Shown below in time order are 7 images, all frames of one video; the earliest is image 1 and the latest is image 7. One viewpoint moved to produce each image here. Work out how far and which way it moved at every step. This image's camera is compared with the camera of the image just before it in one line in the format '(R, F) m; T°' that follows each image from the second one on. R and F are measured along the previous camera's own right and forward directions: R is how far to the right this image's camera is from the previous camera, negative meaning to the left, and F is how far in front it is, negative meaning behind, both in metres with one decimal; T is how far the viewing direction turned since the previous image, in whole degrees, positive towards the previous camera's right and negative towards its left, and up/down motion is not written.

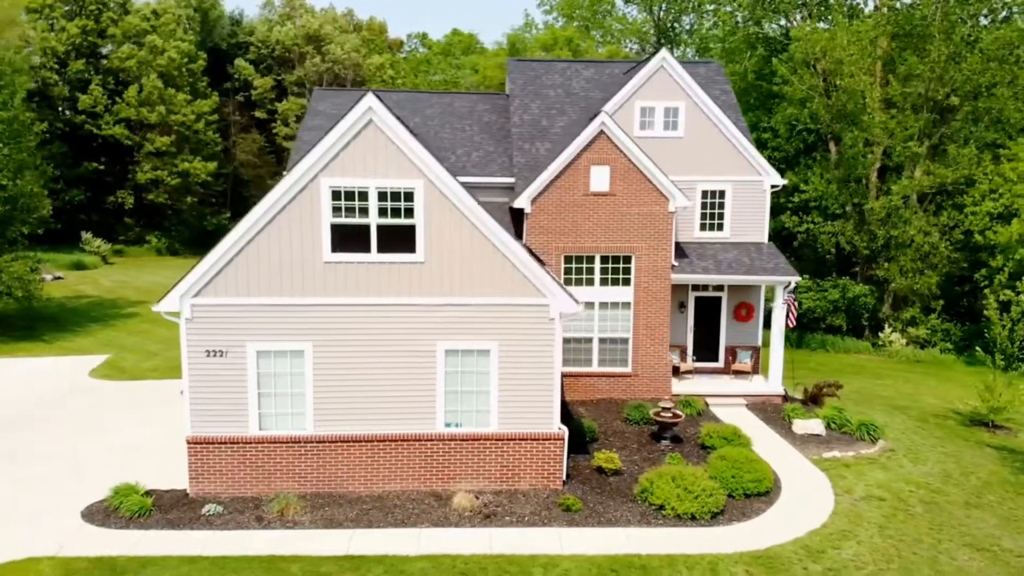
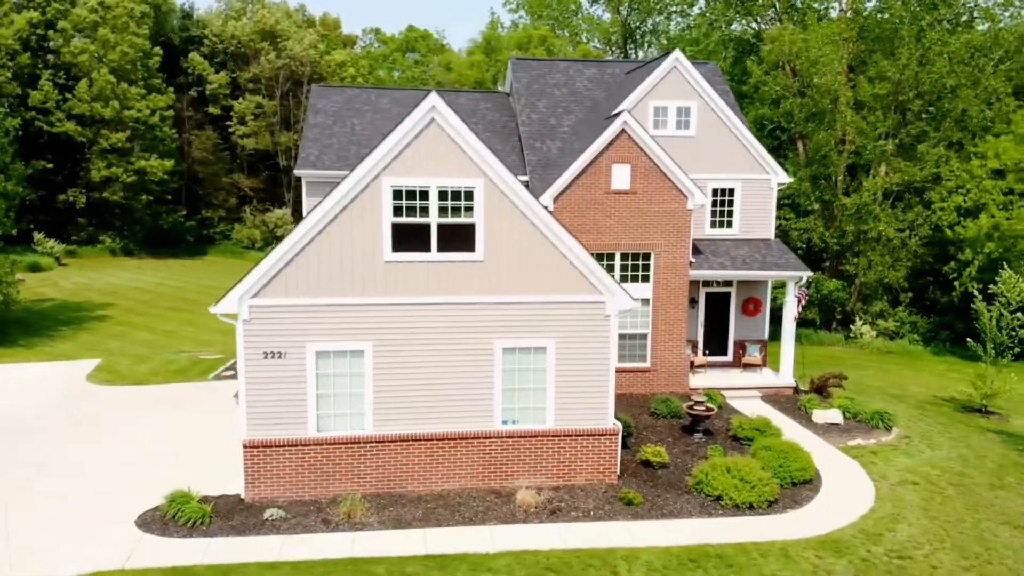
(-2.0, 0.0) m; +4°
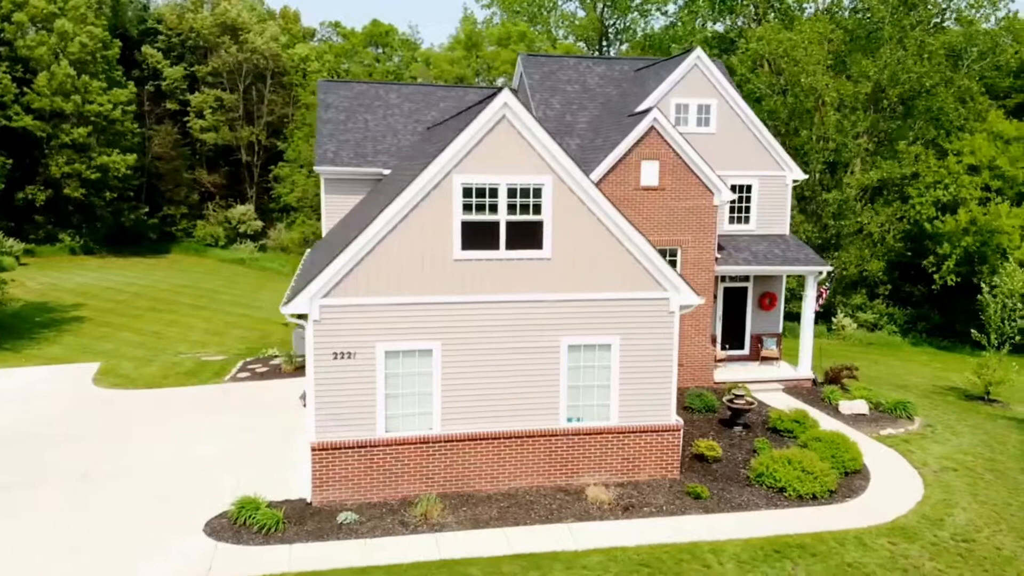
(-2.1, +0.1) m; +4°
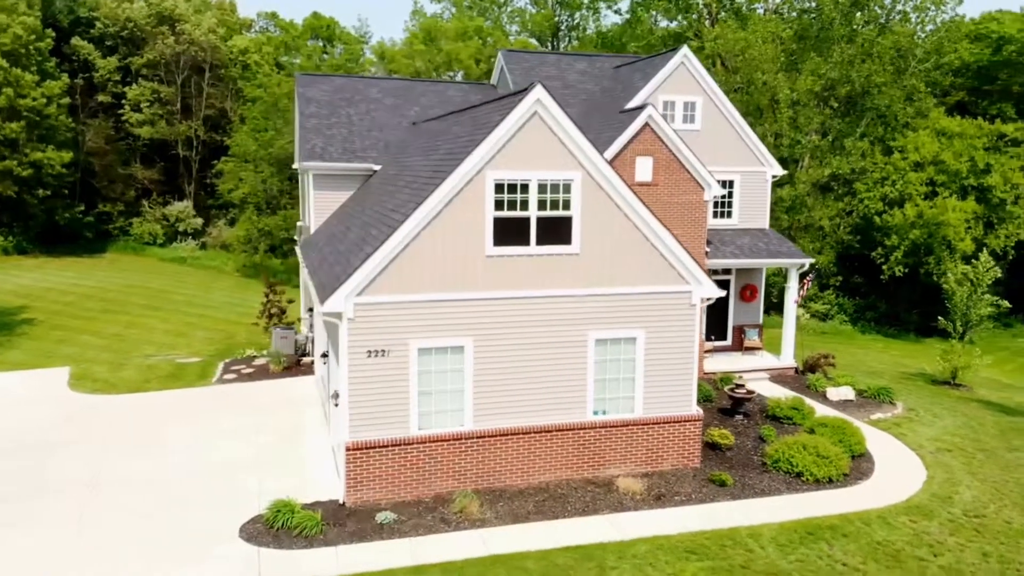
(-1.7, 0.0) m; +5°
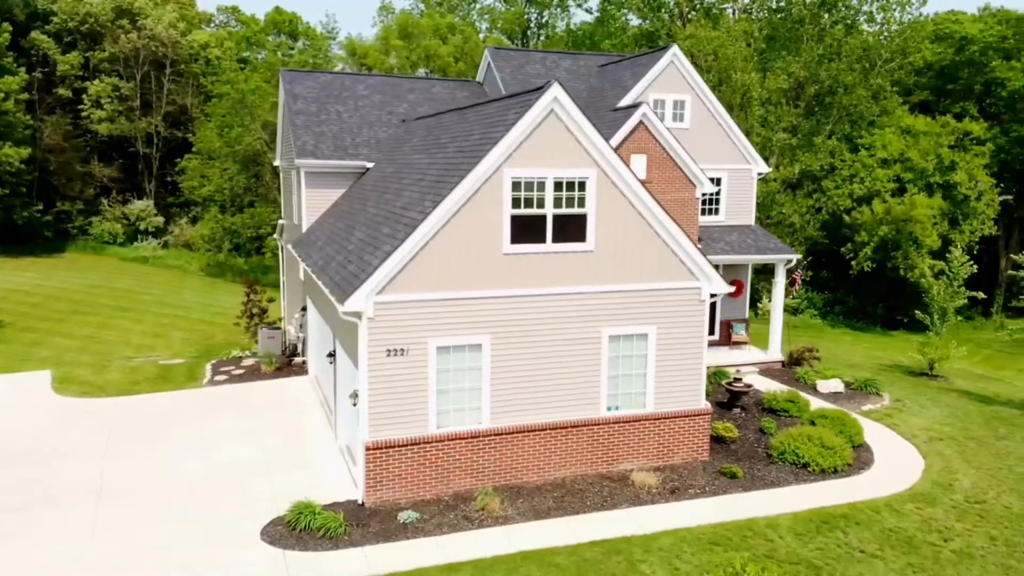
(-1.0, 0.0) m; +3°
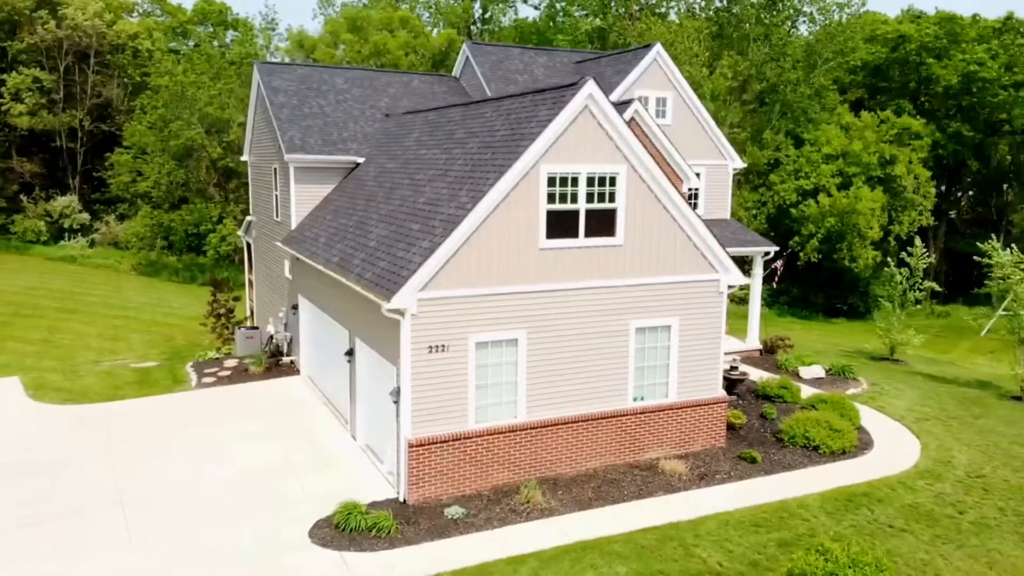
(-1.9, 0.0) m; +5°
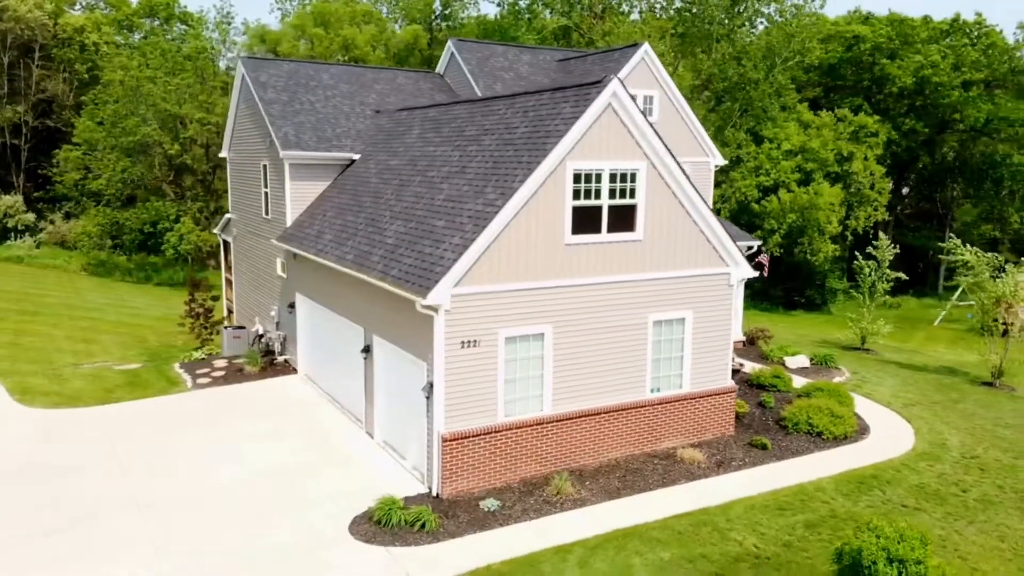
(-1.4, -0.2) m; +4°
